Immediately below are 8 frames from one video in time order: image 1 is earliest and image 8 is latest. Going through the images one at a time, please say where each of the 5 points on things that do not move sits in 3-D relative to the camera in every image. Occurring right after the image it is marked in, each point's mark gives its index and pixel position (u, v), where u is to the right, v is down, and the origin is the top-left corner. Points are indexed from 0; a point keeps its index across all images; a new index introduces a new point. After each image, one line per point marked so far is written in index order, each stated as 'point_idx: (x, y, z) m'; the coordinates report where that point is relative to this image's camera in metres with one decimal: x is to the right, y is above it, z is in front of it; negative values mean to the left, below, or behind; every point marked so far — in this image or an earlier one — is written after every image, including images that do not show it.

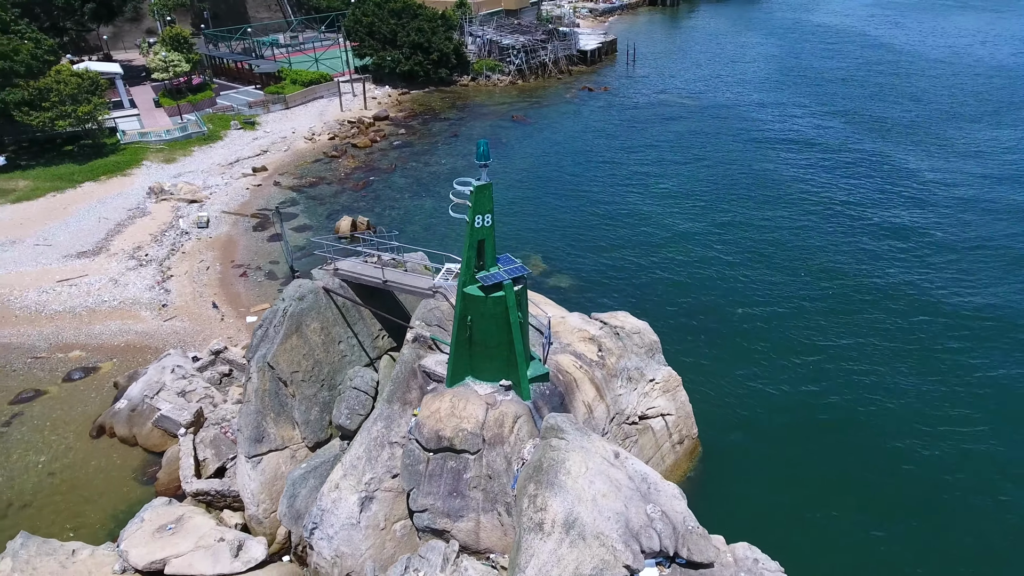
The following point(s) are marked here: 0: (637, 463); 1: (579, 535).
0: (+3.0, -4.4, +17.2) m
1: (+1.6, -5.5, +15.5) m
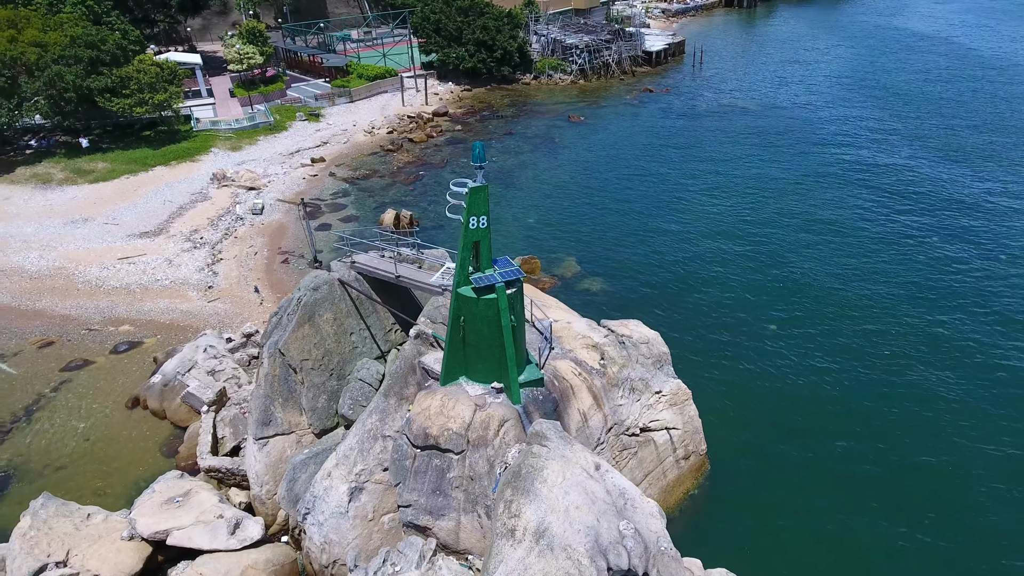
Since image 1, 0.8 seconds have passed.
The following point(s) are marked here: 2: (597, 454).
0: (+2.5, -4.6, +16.8) m
1: (+0.9, -5.7, +15.3) m
2: (+2.5, -4.7, +19.9) m
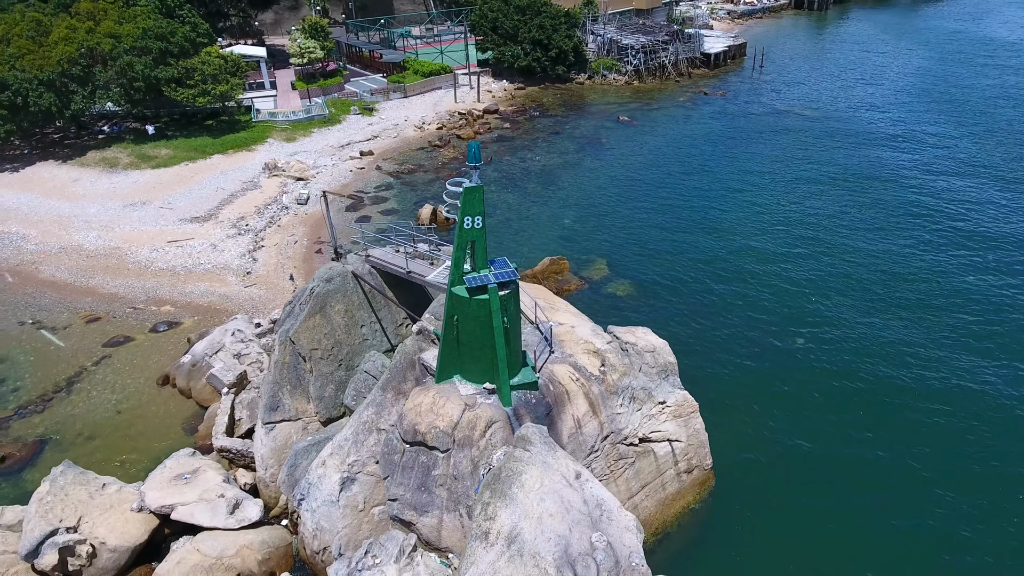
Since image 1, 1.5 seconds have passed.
0: (+1.9, -4.7, +16.5) m
1: (+0.2, -5.8, +15.1) m
2: (+2.2, -4.9, +19.6) m
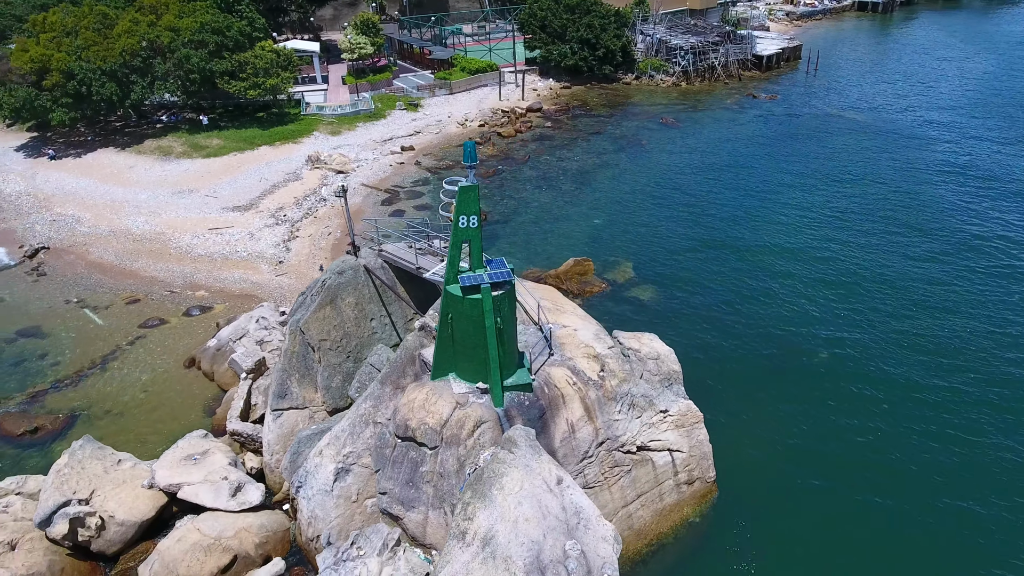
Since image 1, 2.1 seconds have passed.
0: (+1.5, -4.8, +16.2) m
1: (-0.4, -5.8, +15.0) m
2: (+2.0, -5.0, +19.3) m
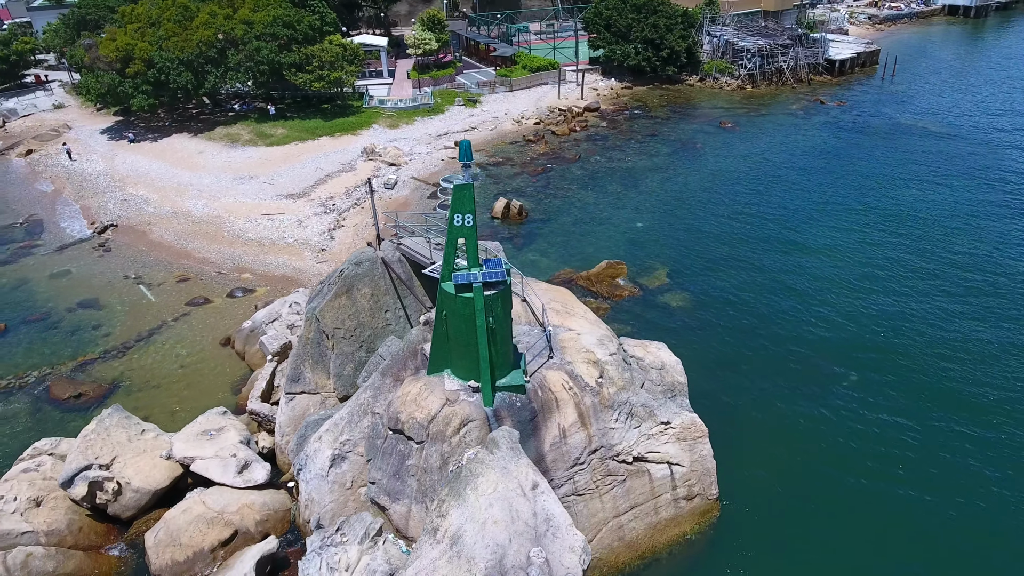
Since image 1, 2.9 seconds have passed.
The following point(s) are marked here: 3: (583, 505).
0: (+0.9, -4.9, +16.0) m
1: (-1.2, -5.7, +15.0) m
2: (+1.7, -5.1, +19.0) m
3: (+2.0, -6.0, +19.3) m
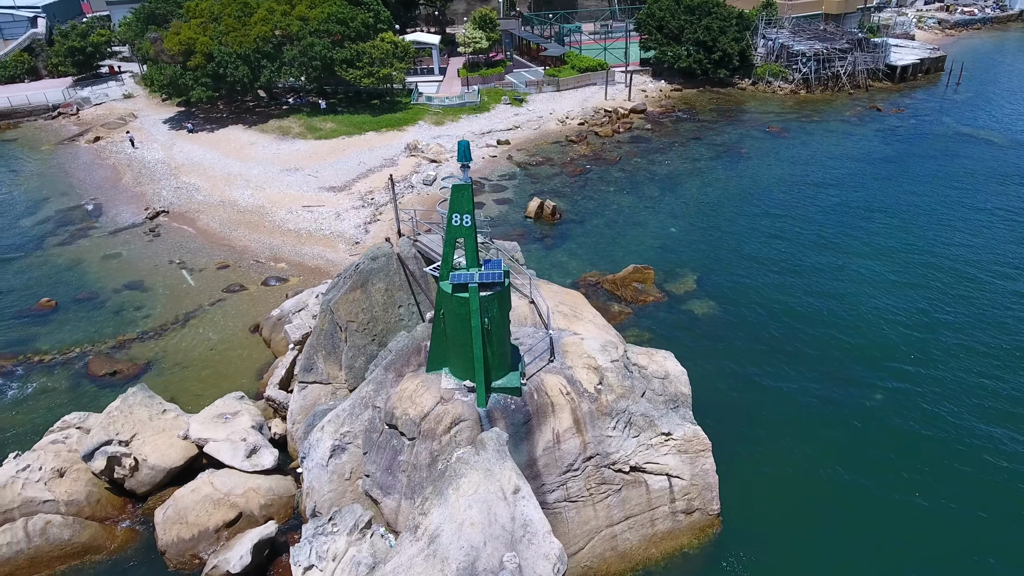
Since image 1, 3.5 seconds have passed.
0: (+0.4, -5.0, +15.9) m
1: (-1.8, -5.7, +15.1) m
2: (+1.5, -5.2, +18.8) m
3: (+1.7, -6.2, +19.1) m
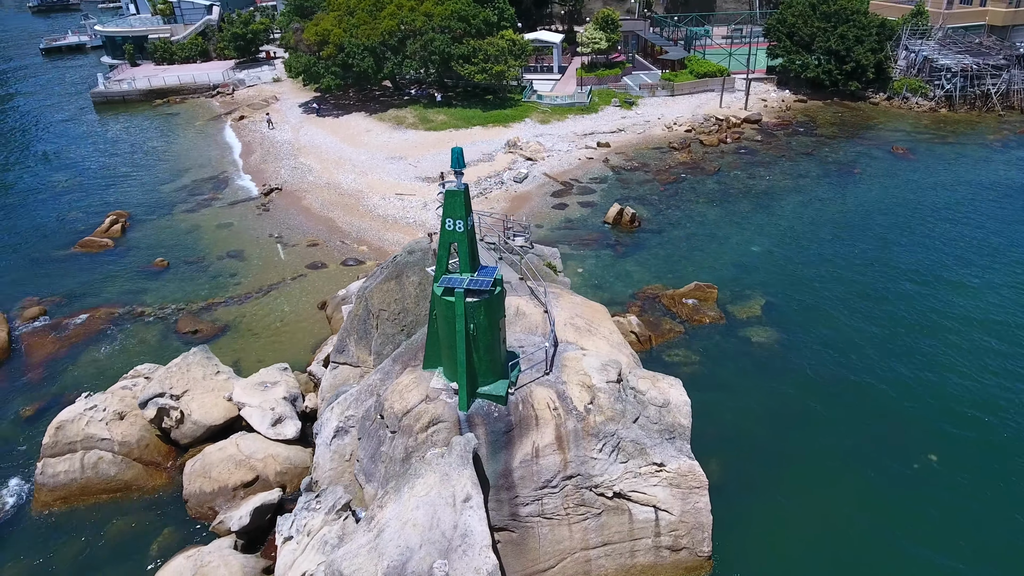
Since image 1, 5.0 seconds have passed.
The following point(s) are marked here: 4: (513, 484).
0: (-0.8, -5.2, +15.9) m
1: (-3.1, -5.7, +15.6) m
2: (+0.8, -5.6, +18.6) m
3: (+1.0, -6.5, +18.8) m
4: (0.0, -5.2, +18.4) m
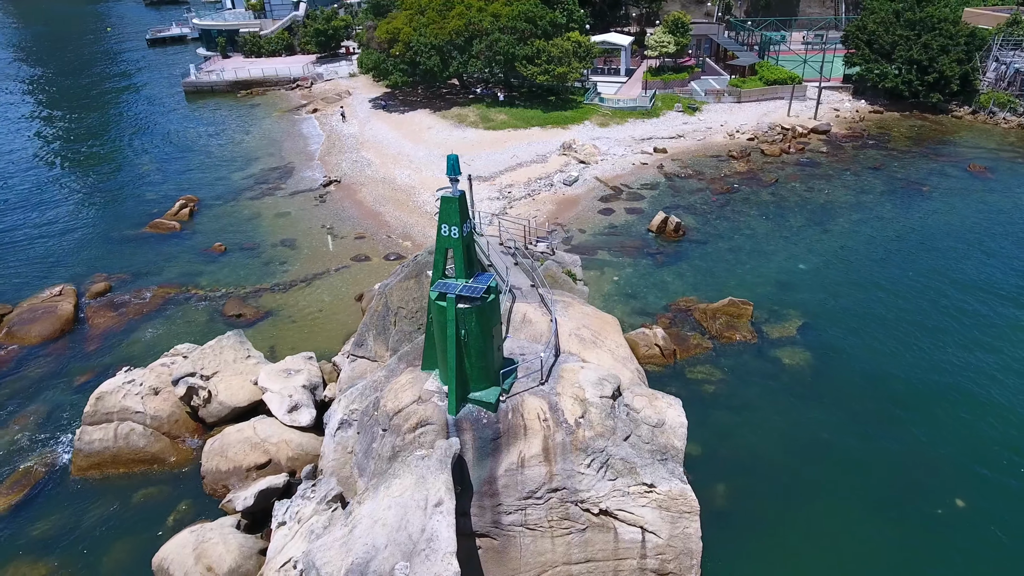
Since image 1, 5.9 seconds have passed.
0: (-1.5, -5.4, +16.0) m
1: (-3.9, -5.7, +15.9) m
2: (+0.3, -5.8, +18.5) m
3: (+0.5, -6.8, +18.7) m
4: (-0.4, -5.4, +18.4) m
